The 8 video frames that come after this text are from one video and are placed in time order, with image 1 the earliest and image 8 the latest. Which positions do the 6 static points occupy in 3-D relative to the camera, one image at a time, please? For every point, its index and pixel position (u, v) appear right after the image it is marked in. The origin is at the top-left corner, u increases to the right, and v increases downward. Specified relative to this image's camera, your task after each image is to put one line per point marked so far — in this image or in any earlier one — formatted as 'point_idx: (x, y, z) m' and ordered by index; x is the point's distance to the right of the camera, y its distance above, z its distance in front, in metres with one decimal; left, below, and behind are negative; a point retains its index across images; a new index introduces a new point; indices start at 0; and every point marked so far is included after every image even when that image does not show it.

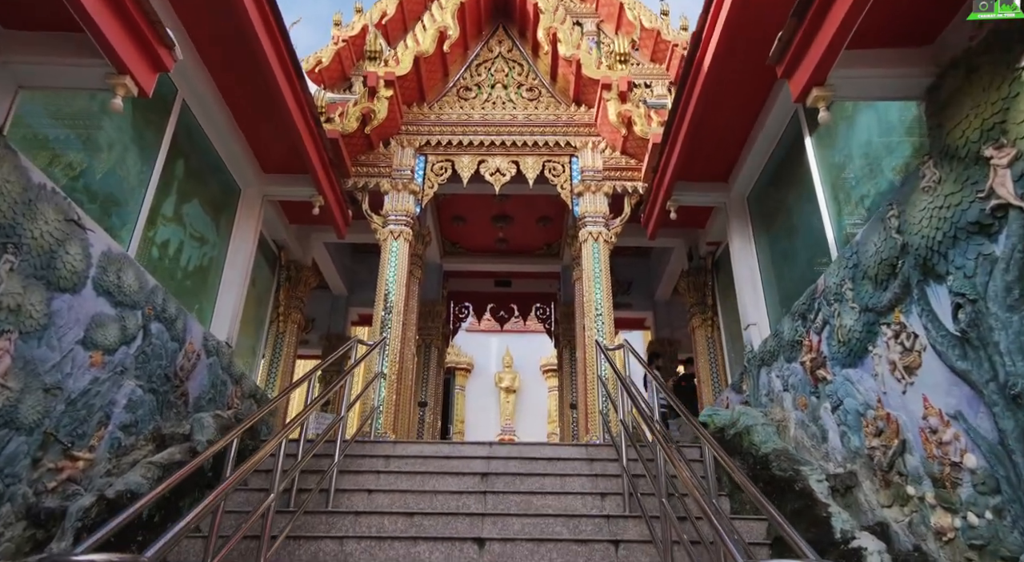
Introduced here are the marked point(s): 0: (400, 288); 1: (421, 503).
0: (-1.2, -0.1, +6.3) m
1: (-0.6, -1.4, +3.9) m
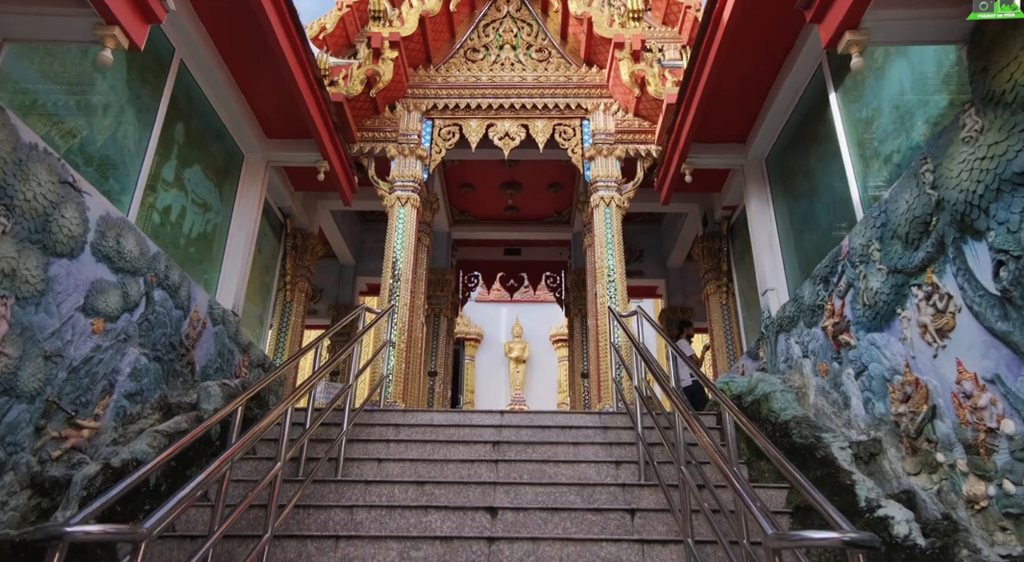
0: (-1.1, +0.3, +6.2) m
1: (-0.5, -1.2, +3.8) m
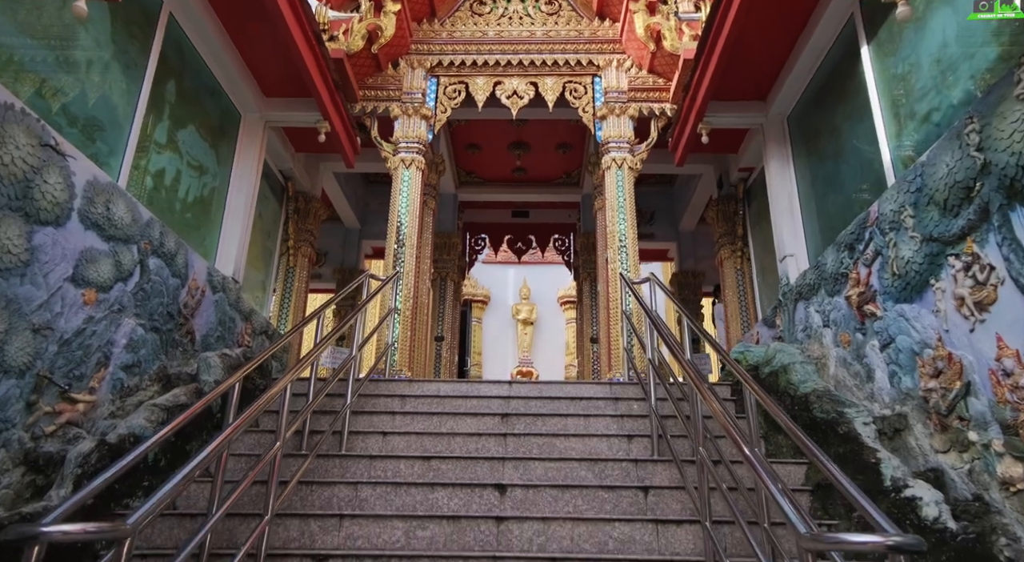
0: (-1.0, +0.6, +6.0) m
1: (-0.4, -1.0, +3.7) m
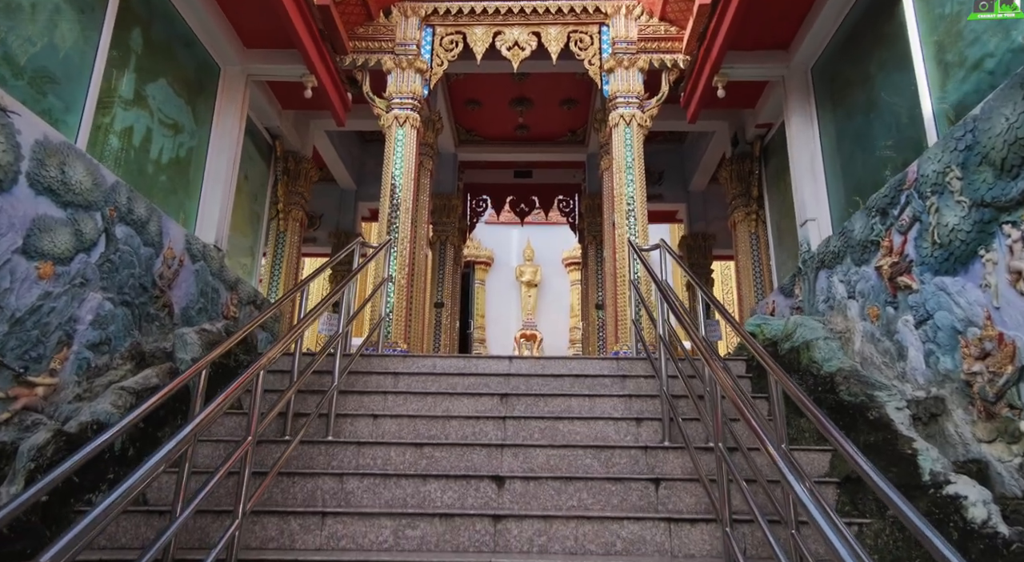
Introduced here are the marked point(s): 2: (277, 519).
0: (-1.0, +0.9, +5.7) m
1: (-0.4, -0.8, +3.5) m
2: (-1.0, -1.0, +2.6) m
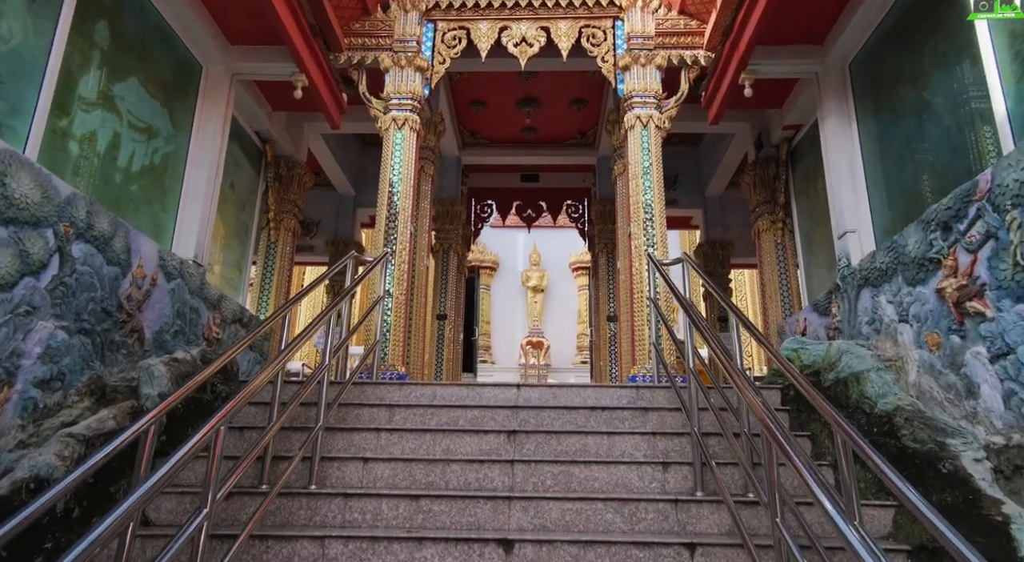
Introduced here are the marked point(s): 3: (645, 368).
0: (-0.9, +0.8, +5.3) m
1: (-0.4, -1.0, +3.1) m
2: (-0.9, -1.1, +2.2) m
3: (+1.0, -0.7, +4.7) m
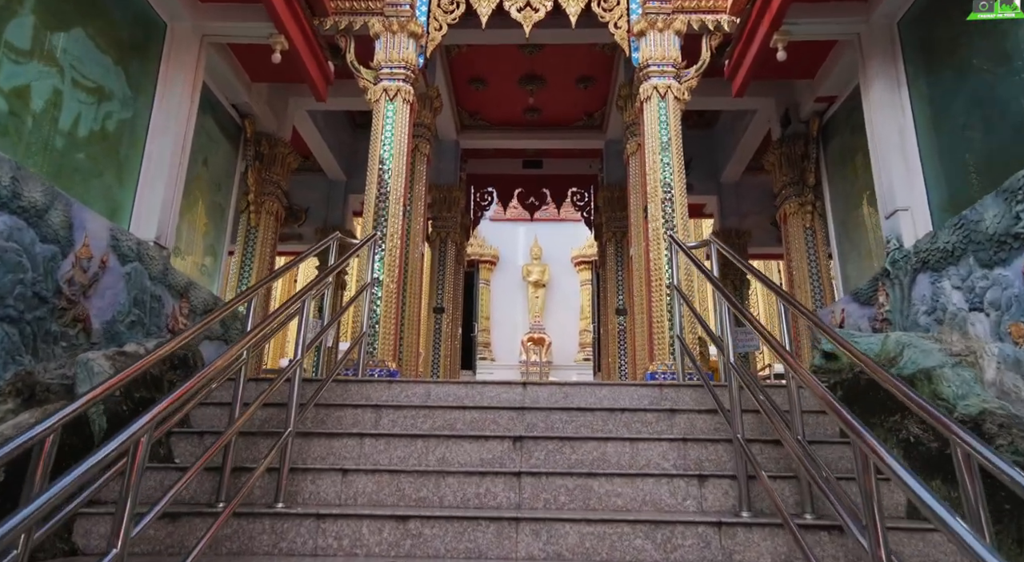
0: (-0.9, +0.9, +4.7) m
1: (-0.4, -0.9, +2.6) m
2: (-0.9, -1.0, +1.7) m
3: (+1.1, -0.6, +4.2) m
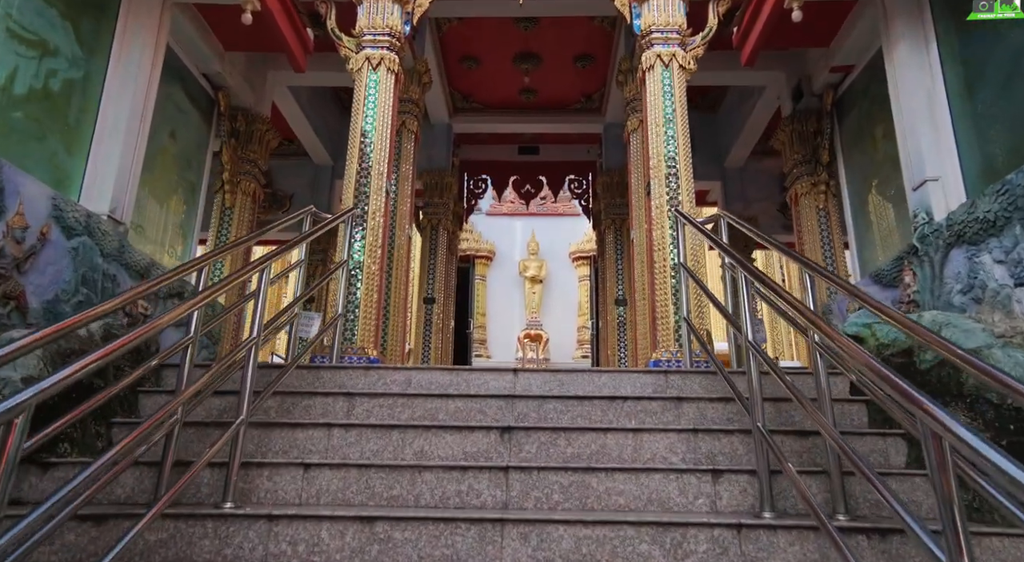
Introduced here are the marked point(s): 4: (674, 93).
0: (-0.9, +1.0, +4.4) m
1: (-0.4, -0.8, +2.2) m
2: (-1.0, -0.9, +1.3) m
3: (+1.0, -0.4, +3.9) m
4: (+1.2, +1.3, +4.4) m
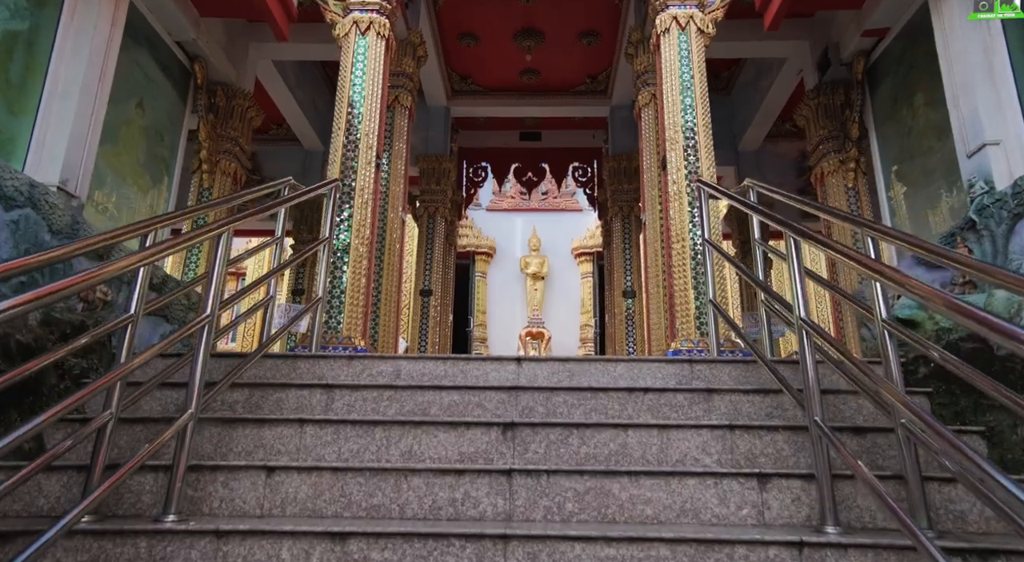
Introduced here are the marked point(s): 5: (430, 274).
0: (-0.9, +1.1, +4.0) m
1: (-0.4, -0.6, +1.8) m
2: (-1.0, -0.8, +0.9) m
3: (+1.0, -0.3, +3.5) m
4: (+1.2, +1.4, +4.0) m
5: (-0.9, +0.1, +6.8) m
